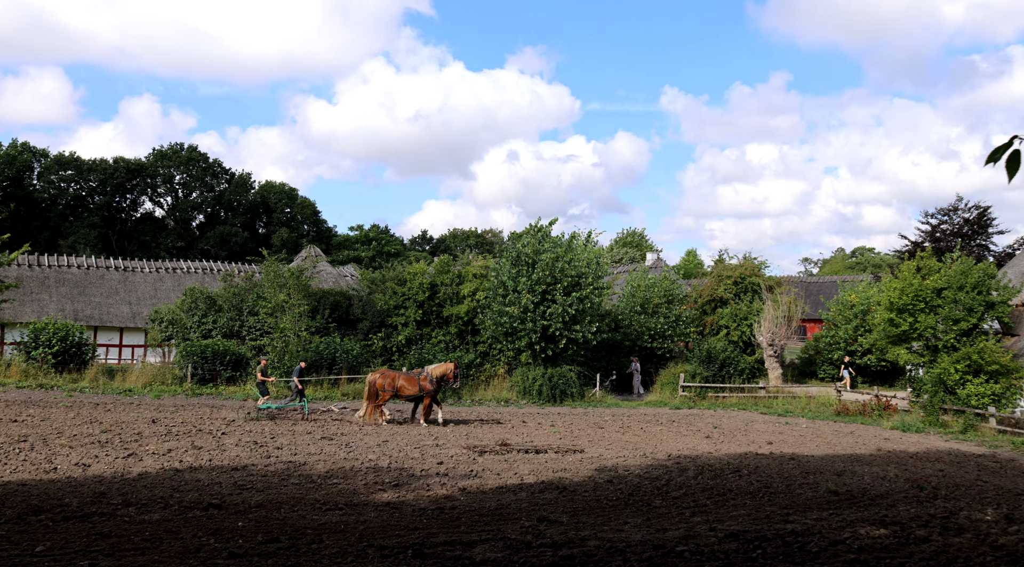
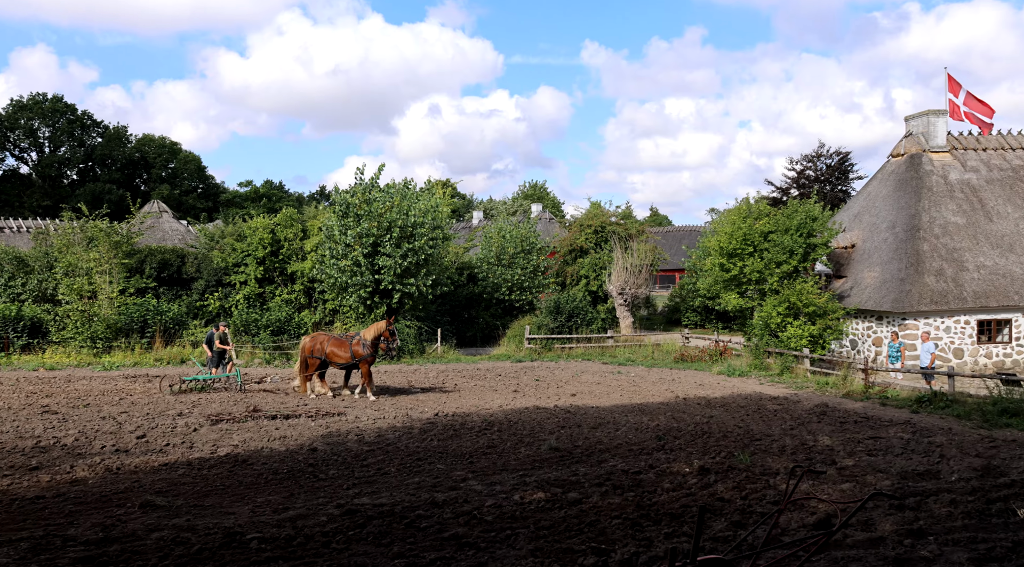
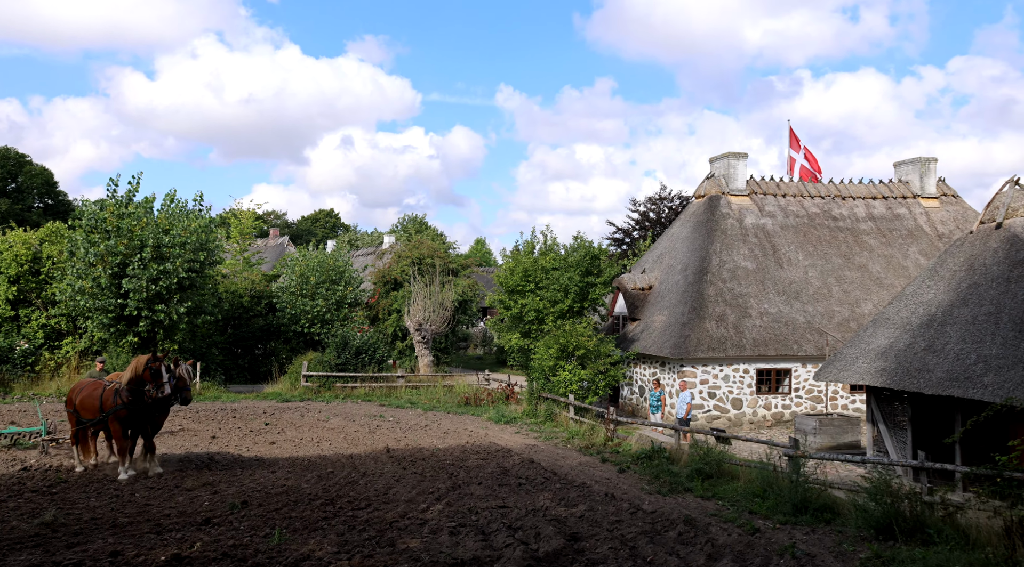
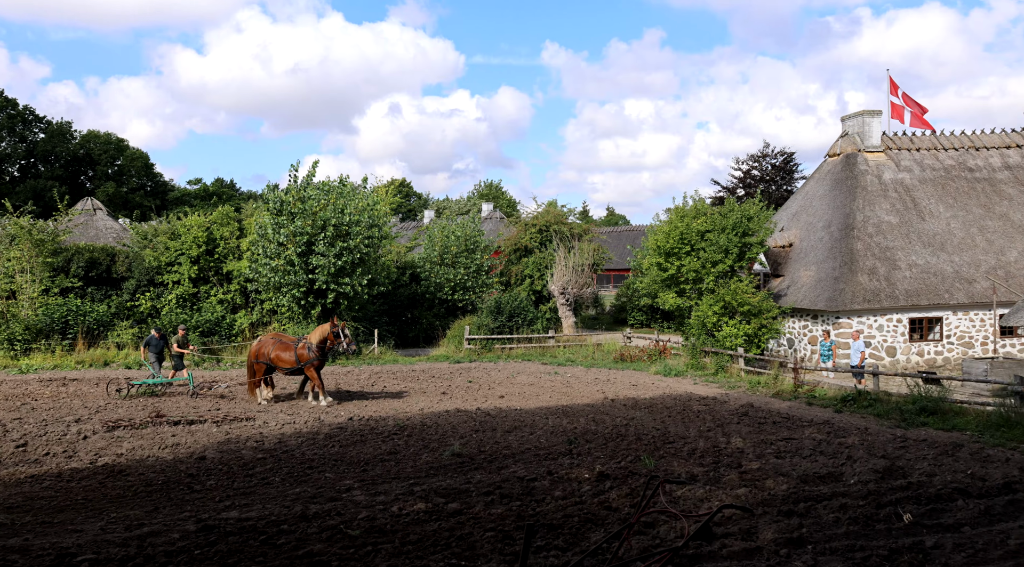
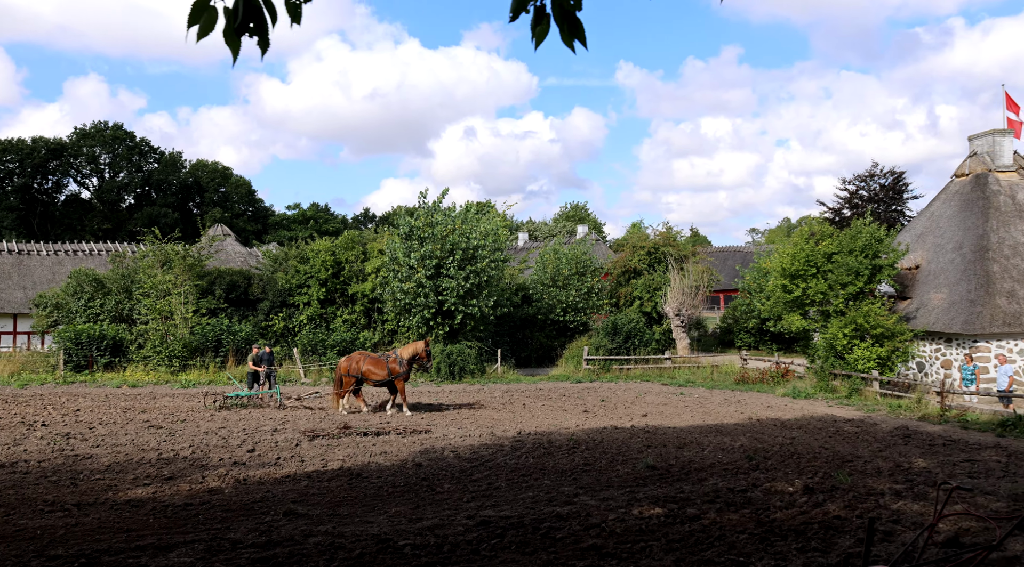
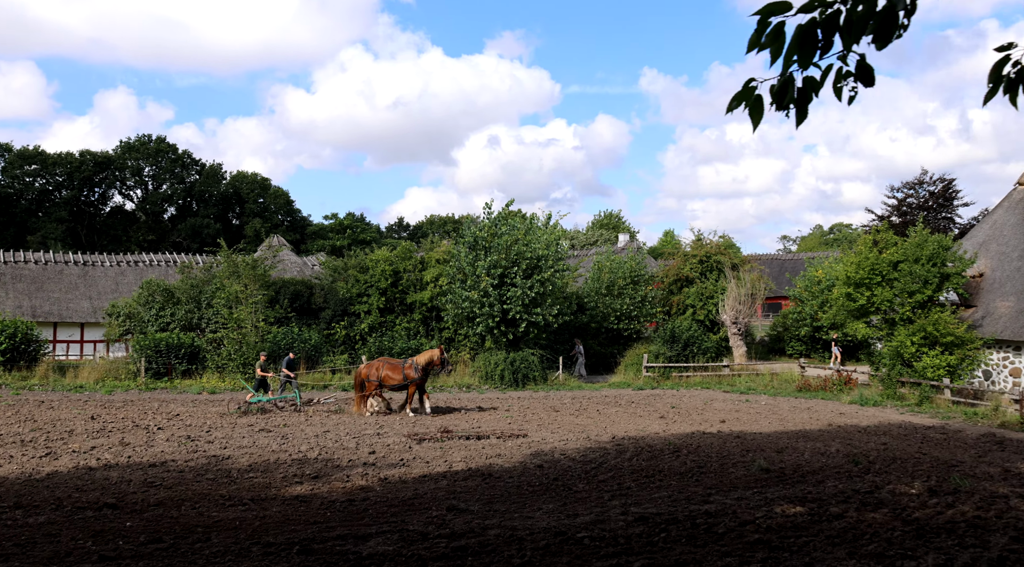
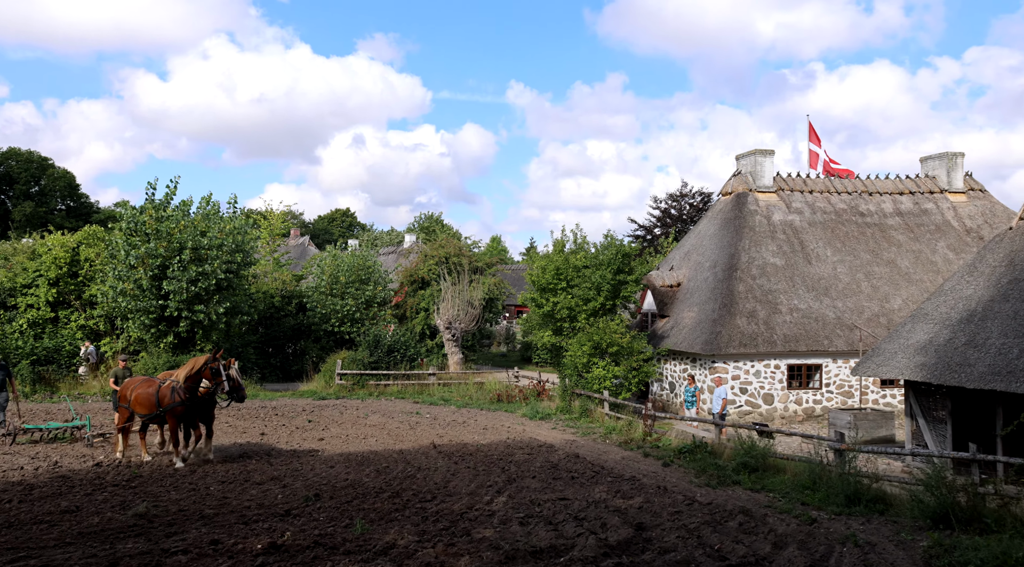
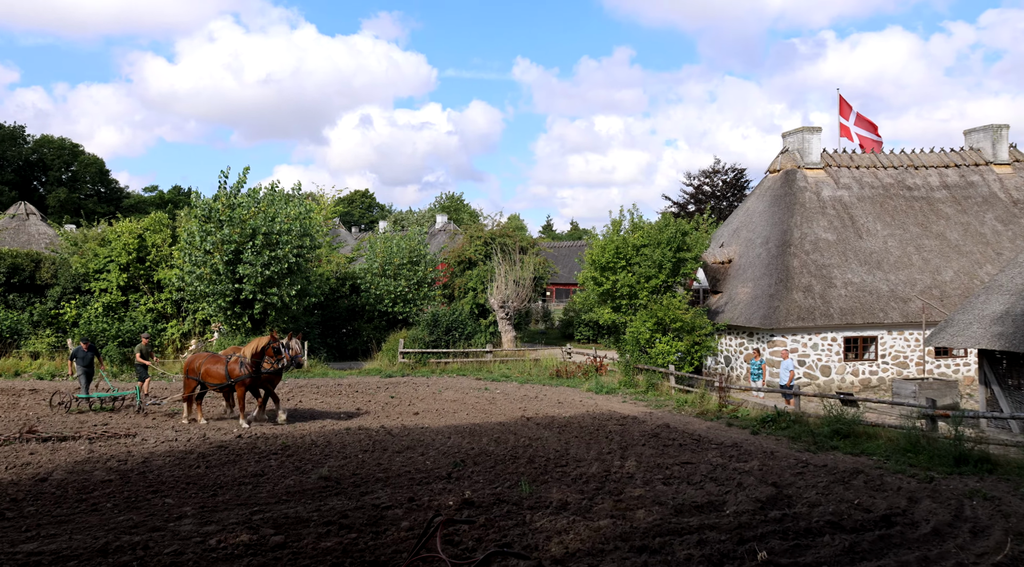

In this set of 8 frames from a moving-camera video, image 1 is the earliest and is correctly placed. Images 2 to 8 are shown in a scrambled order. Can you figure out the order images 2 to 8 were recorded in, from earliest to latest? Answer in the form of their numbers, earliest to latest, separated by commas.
6, 5, 2, 4, 8, 7, 3
